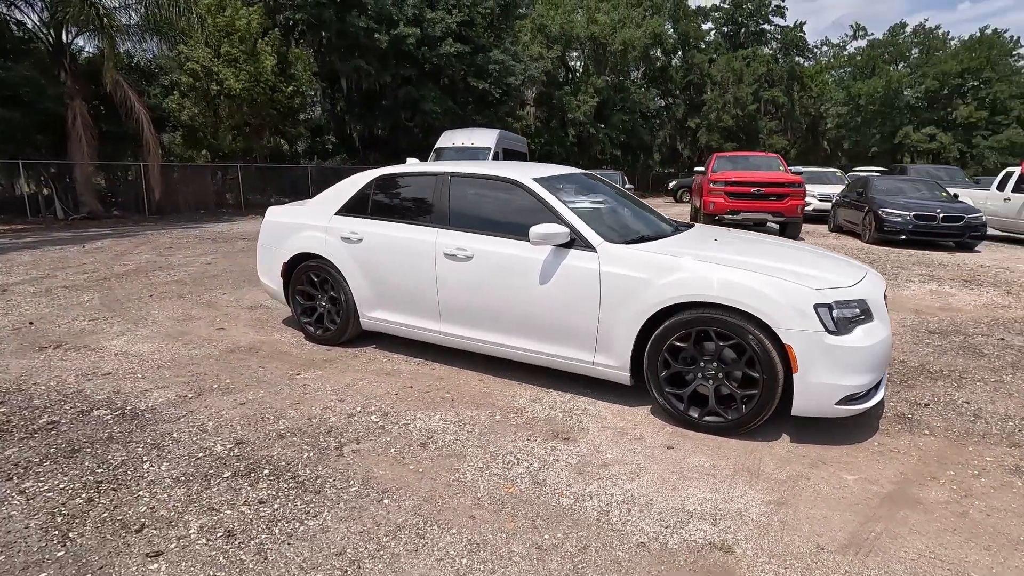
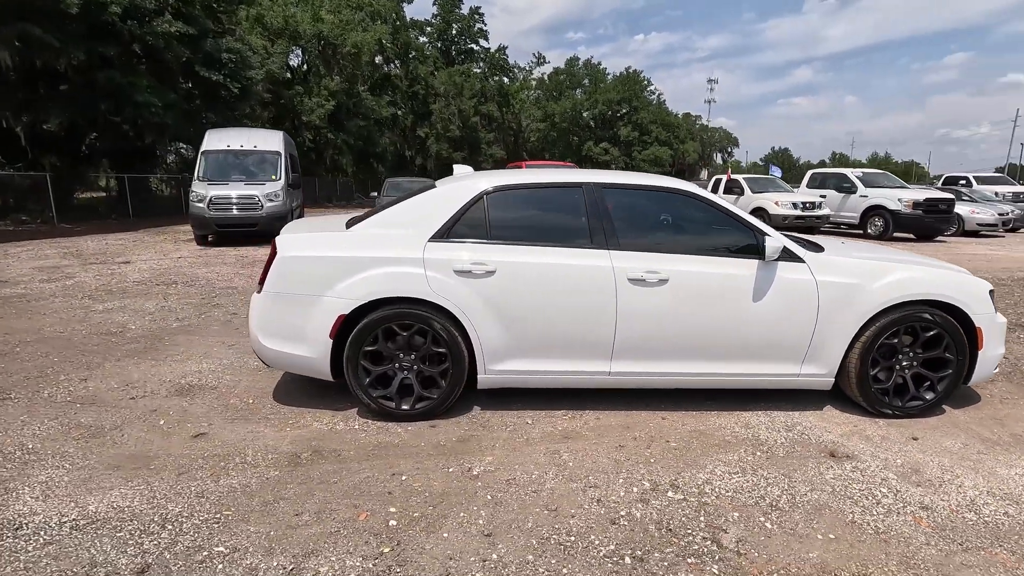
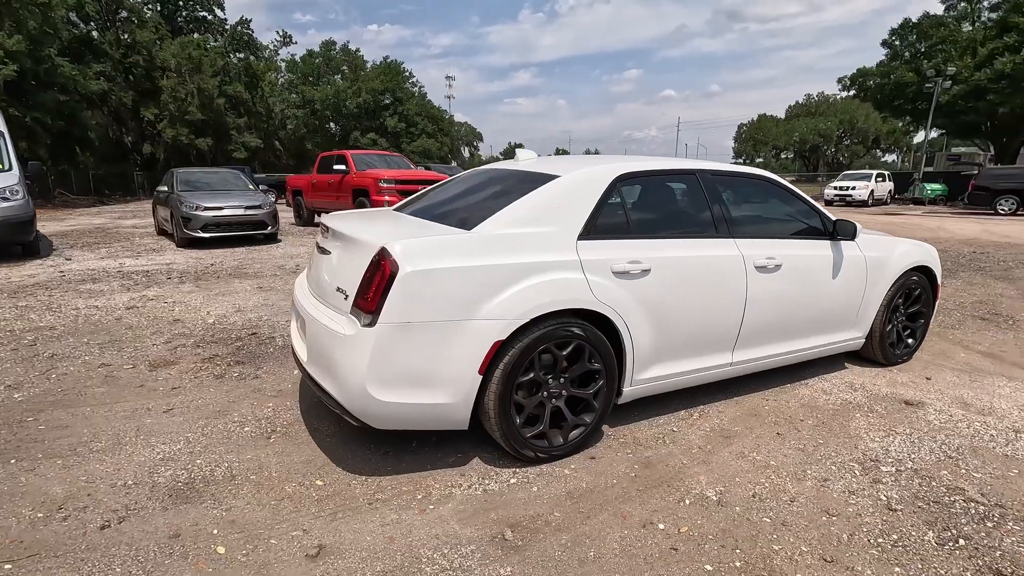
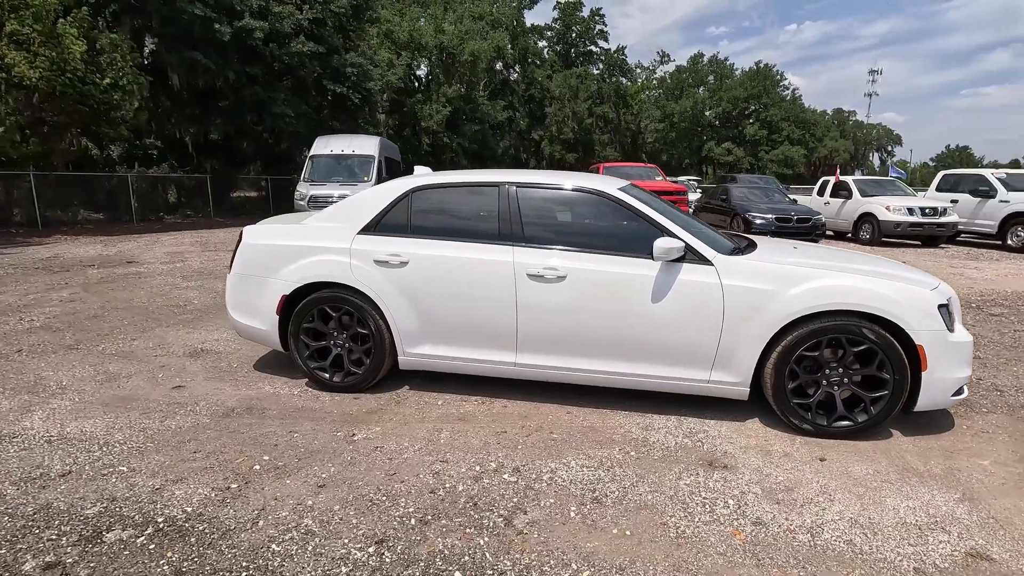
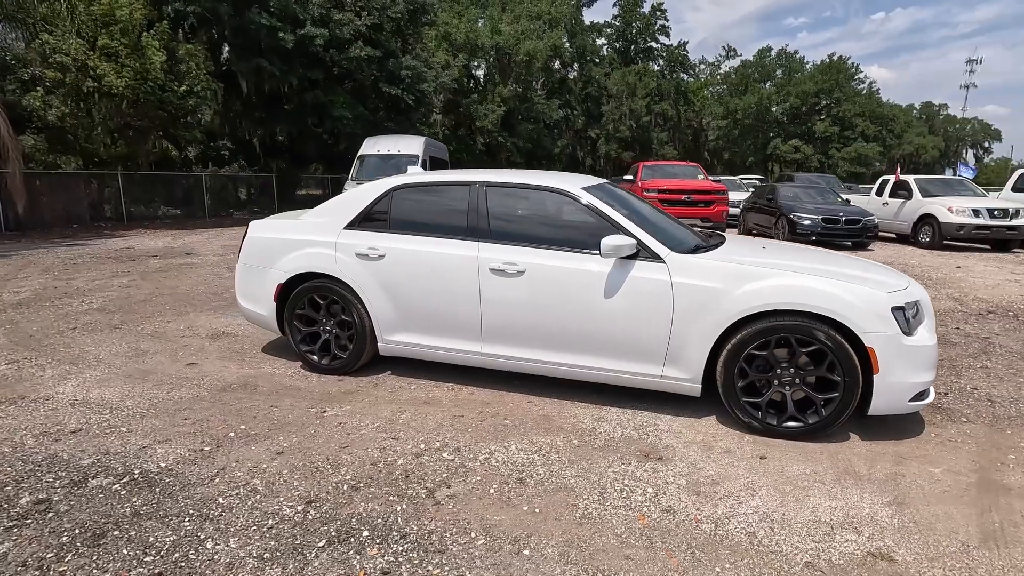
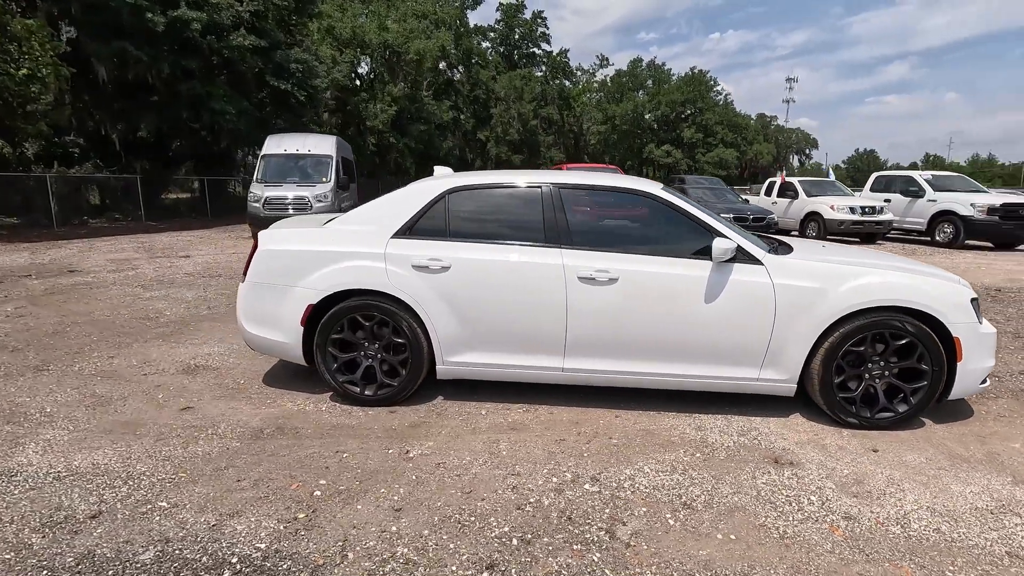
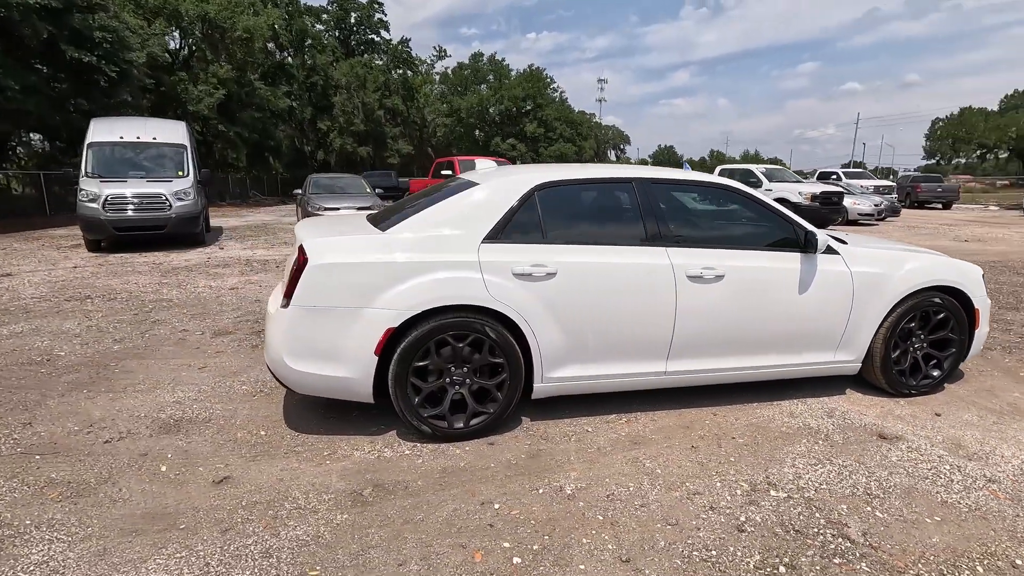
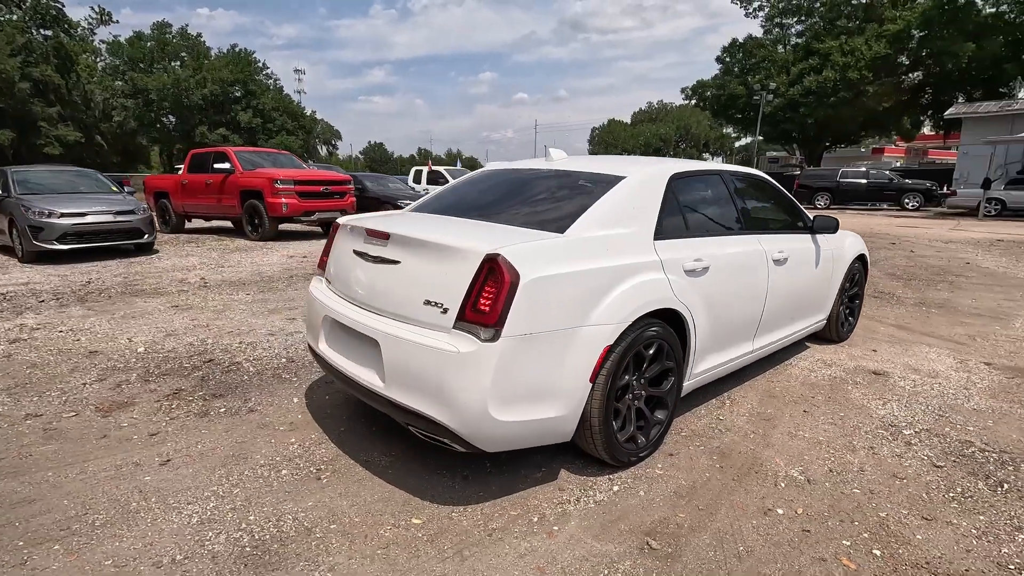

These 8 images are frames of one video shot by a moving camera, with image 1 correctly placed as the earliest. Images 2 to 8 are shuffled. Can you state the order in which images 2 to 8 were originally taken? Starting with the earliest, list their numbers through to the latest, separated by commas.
5, 4, 6, 2, 7, 3, 8
